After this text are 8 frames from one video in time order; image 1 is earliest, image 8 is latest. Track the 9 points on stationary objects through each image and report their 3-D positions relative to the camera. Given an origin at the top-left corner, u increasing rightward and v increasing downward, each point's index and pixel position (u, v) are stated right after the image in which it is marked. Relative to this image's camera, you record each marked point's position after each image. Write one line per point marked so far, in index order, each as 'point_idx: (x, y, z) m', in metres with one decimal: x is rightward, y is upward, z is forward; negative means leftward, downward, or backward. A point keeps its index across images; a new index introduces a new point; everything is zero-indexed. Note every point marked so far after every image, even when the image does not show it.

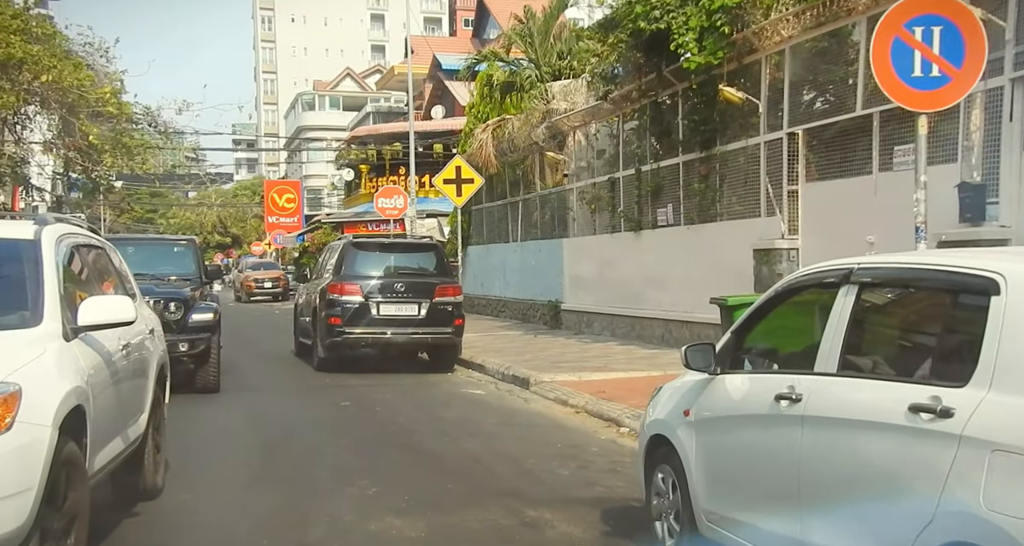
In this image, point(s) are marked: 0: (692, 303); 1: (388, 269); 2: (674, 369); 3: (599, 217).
0: (+2.6, -0.4, +13.6) m
1: (-1.8, 0.0, +13.5) m
2: (+2.0, -1.2, +11.7) m
3: (+1.6, +1.0, +17.1) m
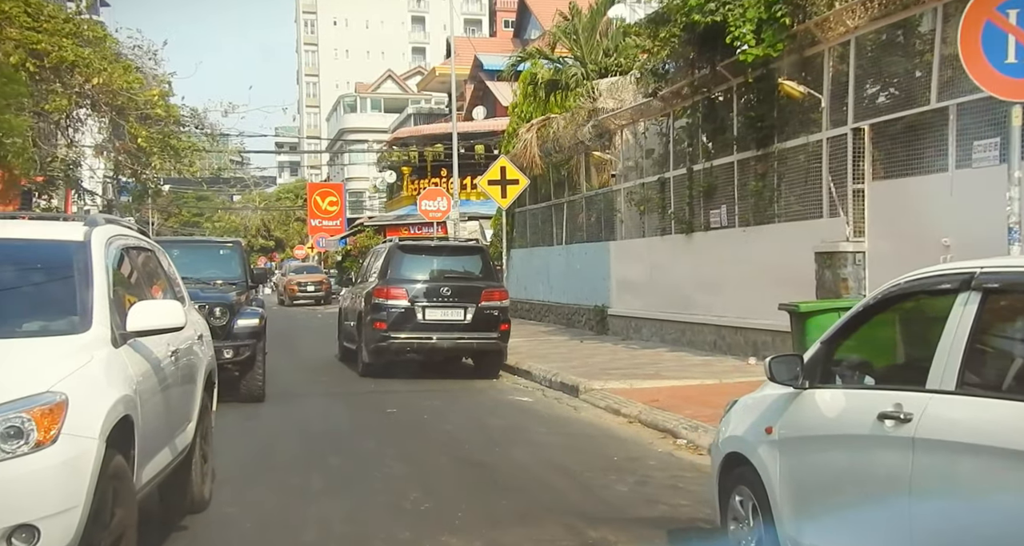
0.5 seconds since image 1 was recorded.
0: (+3.3, -0.4, +13.1) m
1: (-1.1, 0.0, +13.2) m
2: (+2.6, -1.2, +11.3) m
3: (+2.4, +1.0, +16.7) m
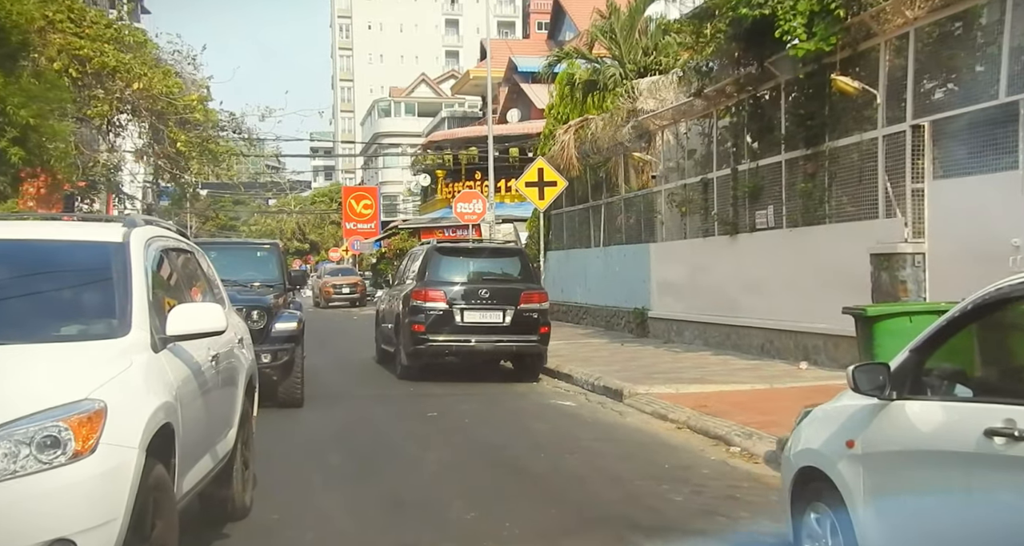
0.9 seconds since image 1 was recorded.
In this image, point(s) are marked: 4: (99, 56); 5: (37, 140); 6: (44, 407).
0: (+3.8, -0.5, +12.8) m
1: (-0.6, 0.0, +13.0) m
2: (+3.1, -1.3, +10.9) m
3: (+3.1, +0.9, +16.4) m
4: (-8.2, +4.3, +18.9) m
5: (-6.4, +1.8, +13.1) m
6: (-1.6, -0.5, +3.3) m
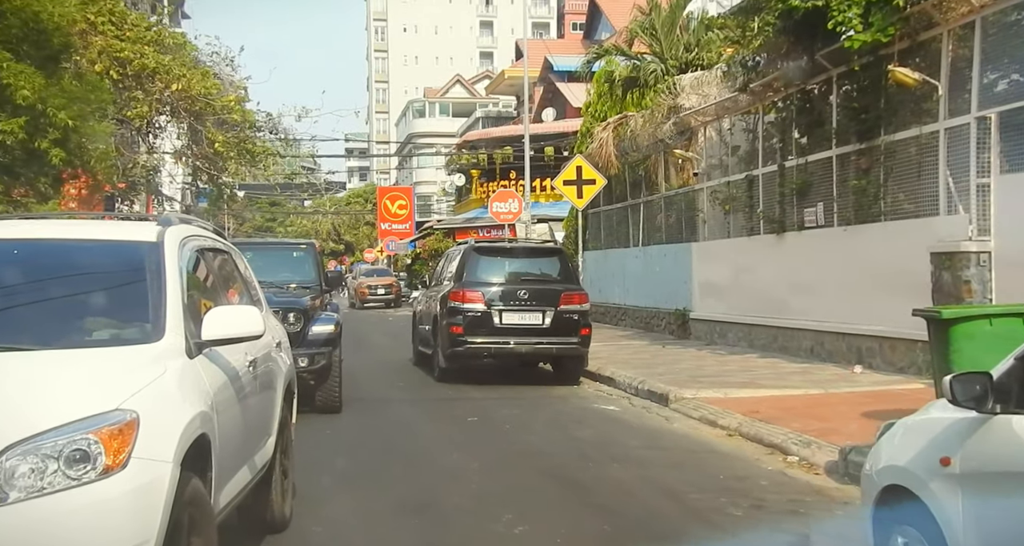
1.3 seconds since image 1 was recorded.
0: (+4.4, -0.5, +12.3) m
1: (0.0, 0.0, +12.7) m
2: (+3.5, -1.3, +10.5) m
3: (+3.7, +0.9, +15.9) m
4: (-7.4, +4.3, +18.9) m
5: (-5.9, +1.8, +13.0) m
6: (-1.4, -0.5, +3.1) m
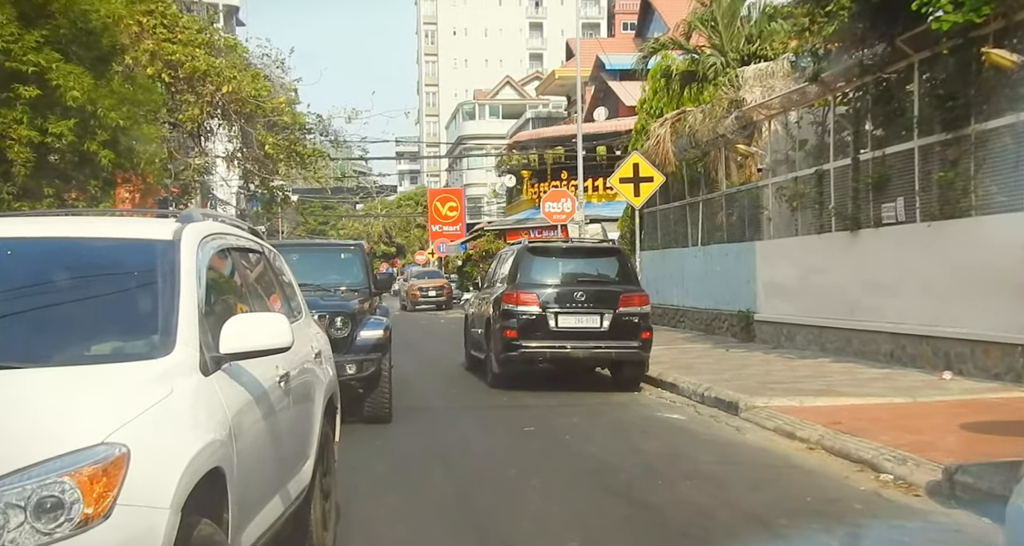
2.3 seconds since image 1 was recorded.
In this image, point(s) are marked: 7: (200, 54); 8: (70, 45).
0: (+5.1, -0.5, +11.4) m
1: (+0.7, 0.0, +12.0) m
2: (+4.2, -1.3, +9.7) m
3: (+4.6, +0.9, +15.1) m
4: (-6.4, +4.2, +18.6) m
5: (-5.1, +1.8, +12.7) m
6: (-1.2, -0.5, +2.5) m
7: (-6.3, +4.4, +18.8) m
8: (-5.6, +2.9, +11.9) m
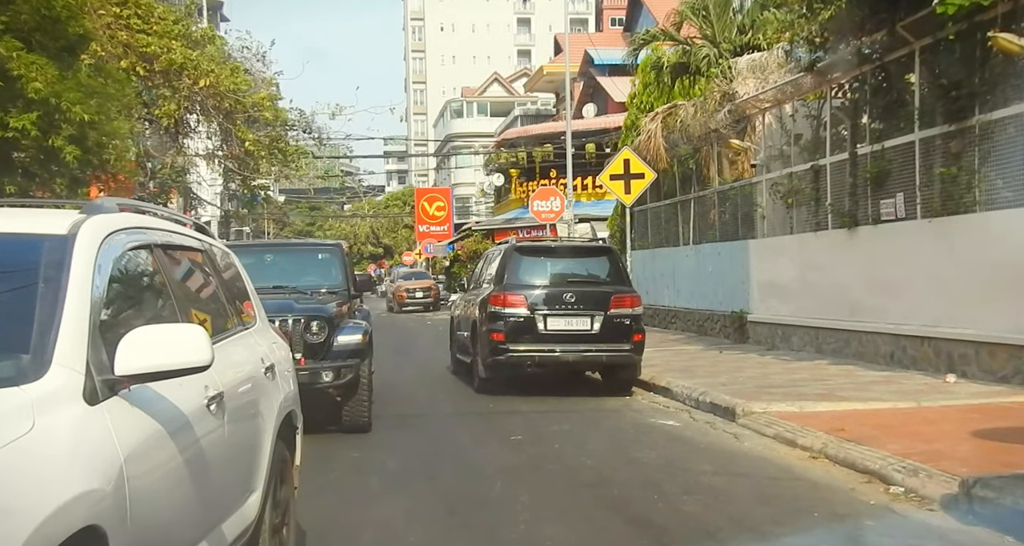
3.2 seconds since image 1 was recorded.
0: (+4.9, -0.4, +11.0) m
1: (+0.5, -0.1, +11.6) m
2: (+4.0, -1.2, +9.2) m
3: (+4.4, +0.9, +14.7) m
4: (-6.6, +4.2, +18.1) m
5: (-5.3, +1.7, +12.1) m
6: (-1.3, -0.5, +2.0) m
7: (-6.5, +4.4, +18.3) m
8: (-5.7, +2.8, +11.4) m
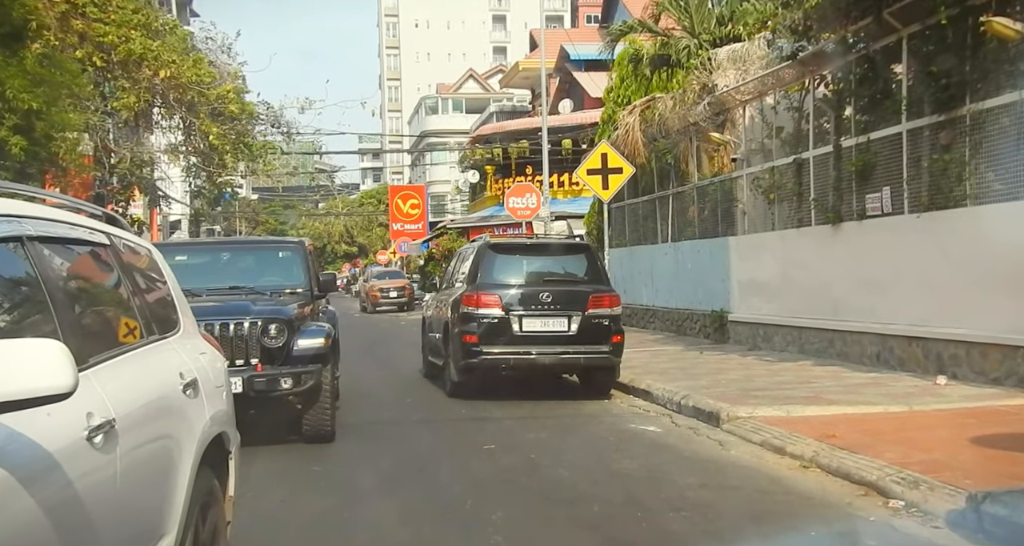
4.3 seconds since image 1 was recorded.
0: (+4.6, -0.4, +10.6) m
1: (+0.2, 0.0, +11.1) m
2: (+3.8, -1.2, +8.8) m
3: (+4.0, +1.0, +14.3) m
4: (-7.1, +4.2, +17.4) m
5: (-5.7, +1.7, +11.5) m
6: (-1.3, -0.5, +1.5) m
7: (-7.0, +4.4, +17.6) m
8: (-6.0, +2.8, +10.7) m
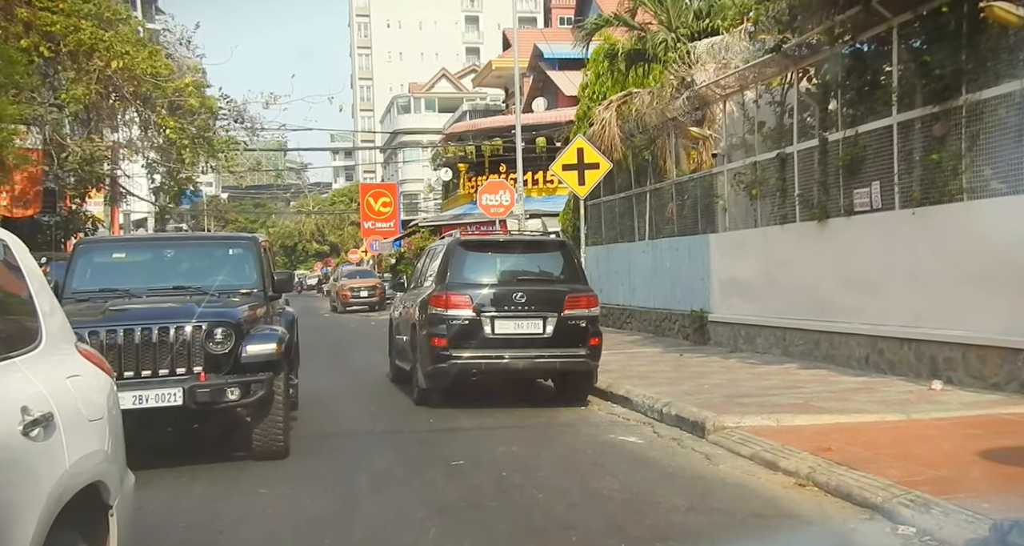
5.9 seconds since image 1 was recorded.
0: (+4.3, -0.4, +10.1) m
1: (-0.1, 0.0, +10.4) m
2: (+3.5, -1.2, +8.3) m
3: (+3.6, +1.0, +13.7) m
4: (-7.6, +4.2, +16.5) m
5: (-6.0, +1.7, +10.6) m
6: (-1.4, -0.5, +0.7) m
7: (-7.5, +4.4, +16.7) m
8: (-6.4, +2.8, +9.9) m
